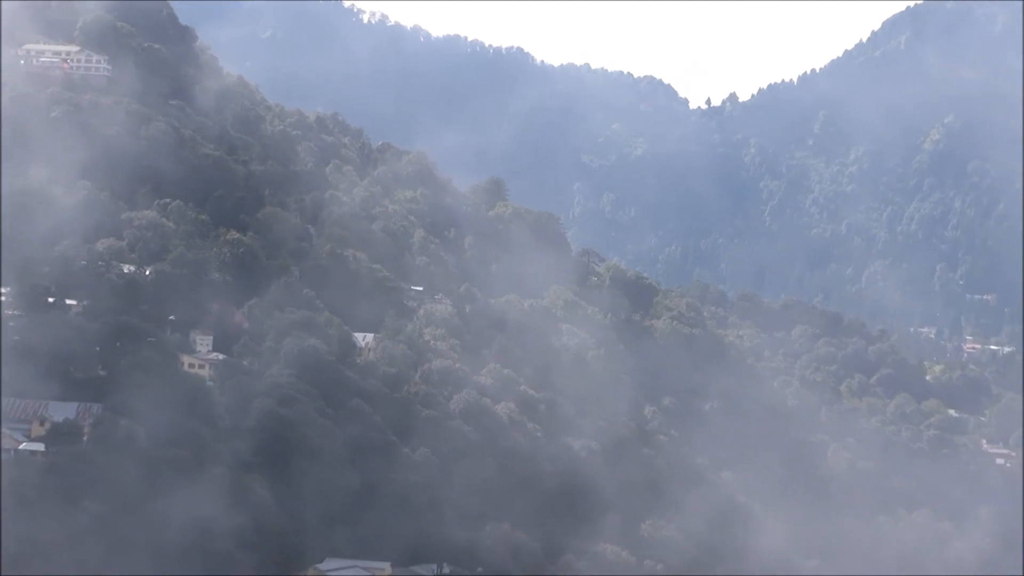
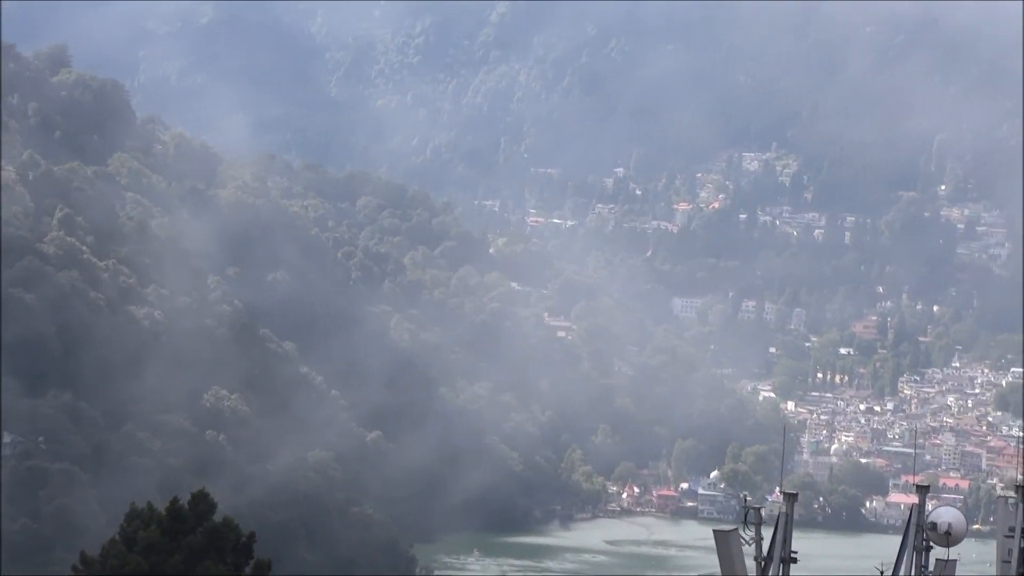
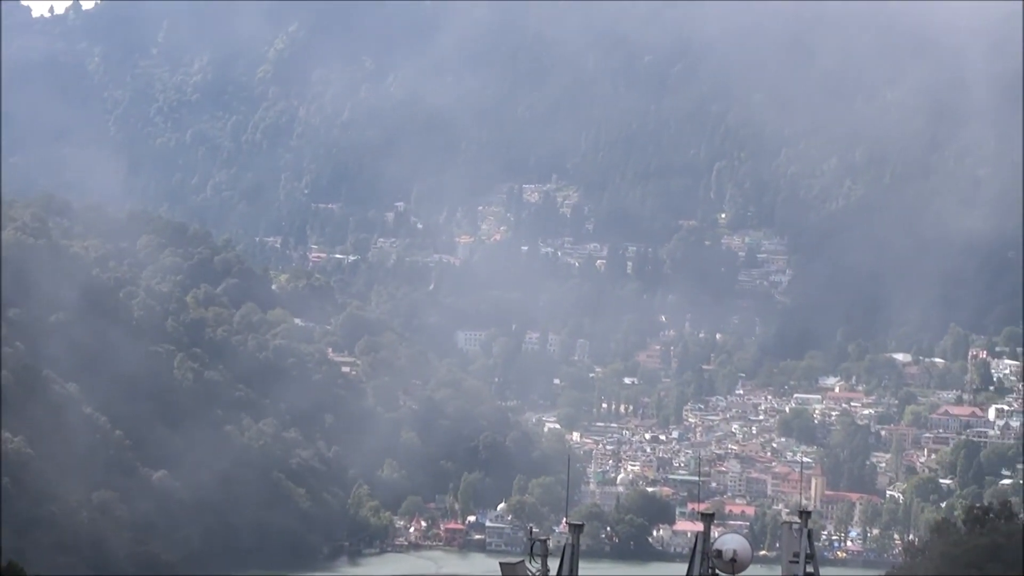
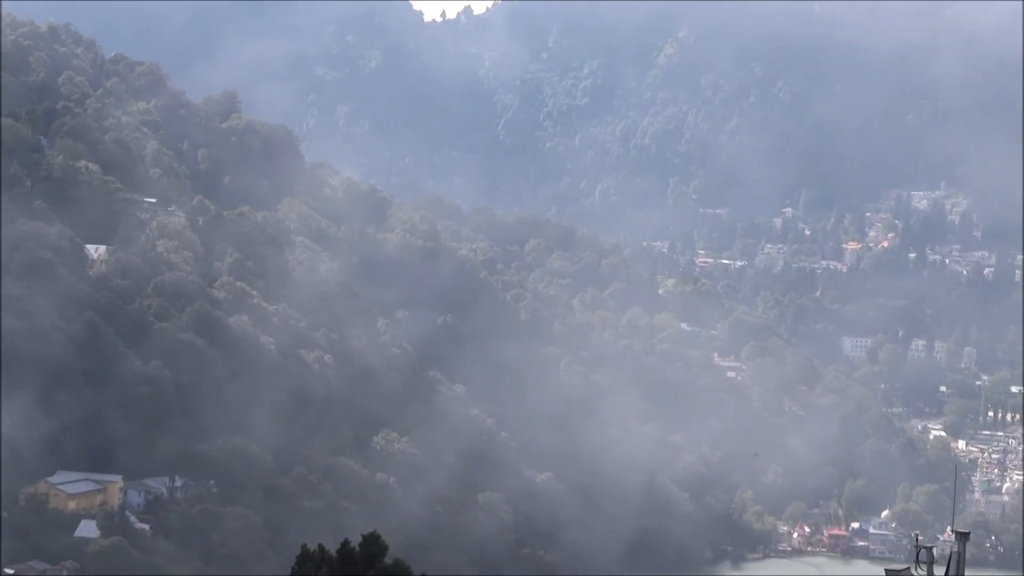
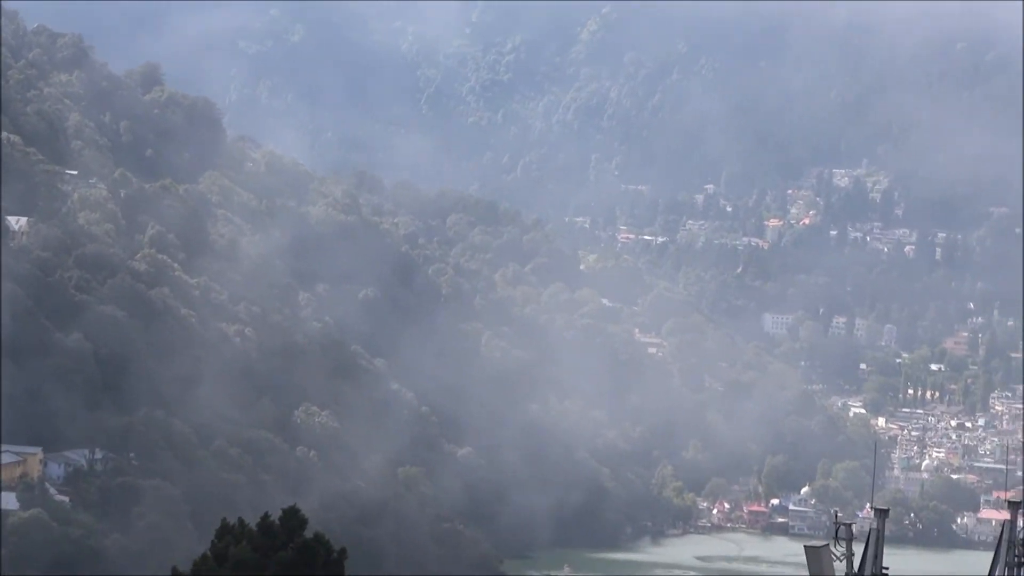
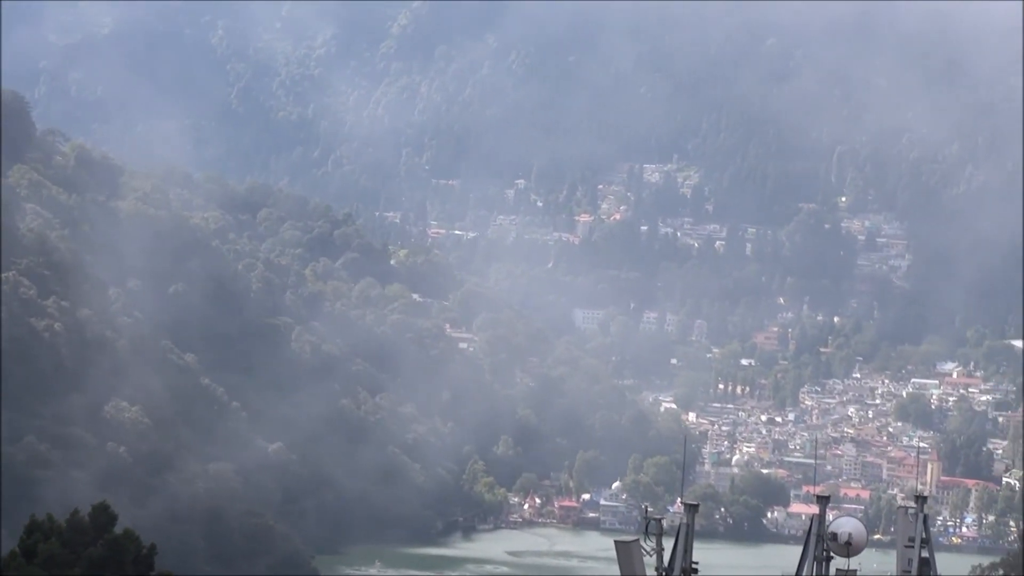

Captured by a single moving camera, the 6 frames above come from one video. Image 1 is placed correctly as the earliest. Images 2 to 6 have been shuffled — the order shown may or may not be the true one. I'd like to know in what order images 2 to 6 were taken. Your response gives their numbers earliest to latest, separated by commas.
4, 5, 2, 6, 3
